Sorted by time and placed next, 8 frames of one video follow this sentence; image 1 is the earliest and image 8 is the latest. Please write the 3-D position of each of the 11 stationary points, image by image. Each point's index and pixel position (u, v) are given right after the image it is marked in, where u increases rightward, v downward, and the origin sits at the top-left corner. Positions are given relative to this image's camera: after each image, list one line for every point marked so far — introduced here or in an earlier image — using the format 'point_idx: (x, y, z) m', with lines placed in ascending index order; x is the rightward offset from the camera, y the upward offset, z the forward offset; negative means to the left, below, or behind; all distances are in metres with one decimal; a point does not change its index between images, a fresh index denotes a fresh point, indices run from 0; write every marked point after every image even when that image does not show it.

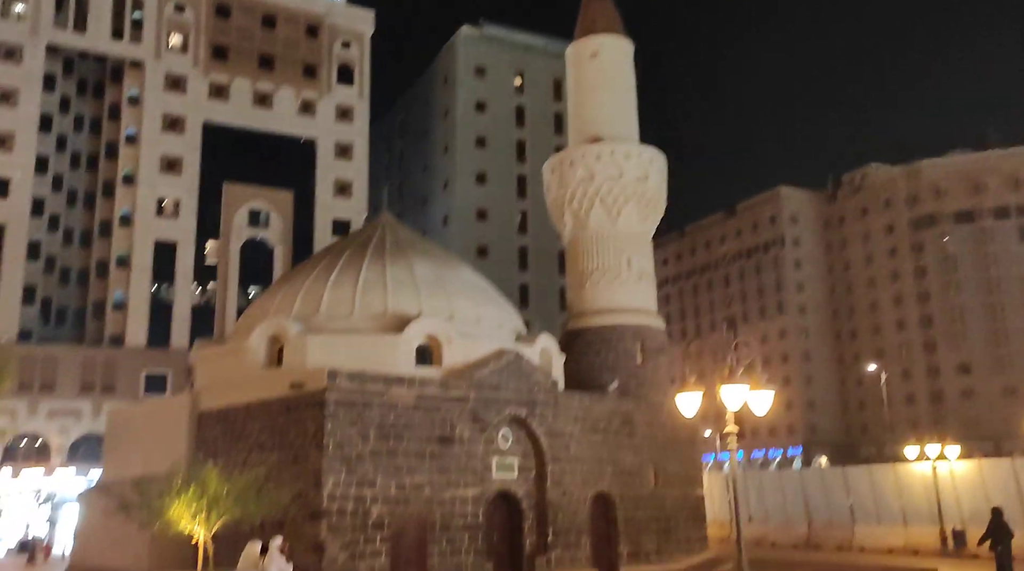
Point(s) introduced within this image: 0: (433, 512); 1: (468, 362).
0: (-1.4, -4.0, +17.2) m
1: (-0.9, -1.5, +19.0) m
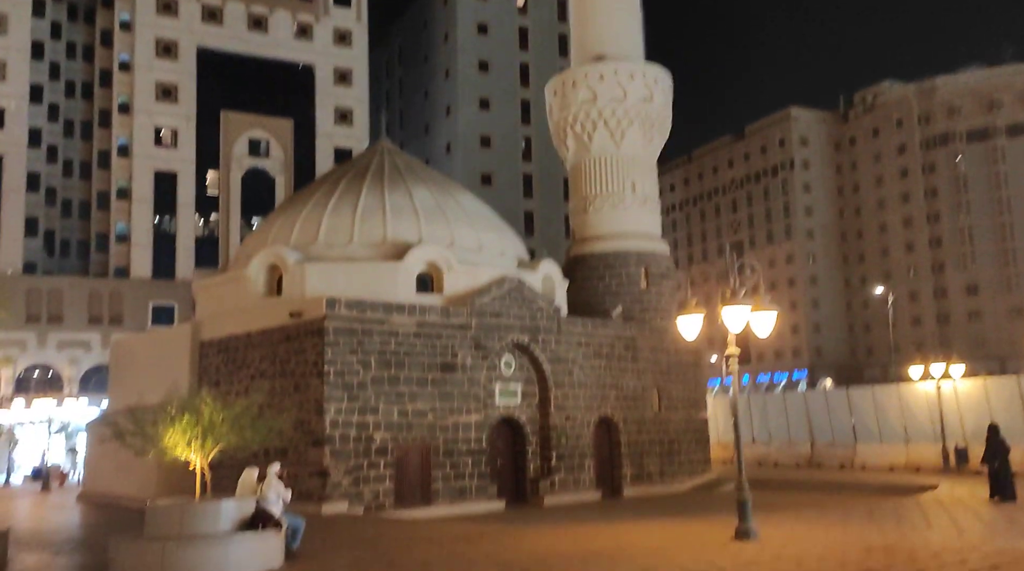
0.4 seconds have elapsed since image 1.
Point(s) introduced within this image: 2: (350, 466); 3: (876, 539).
0: (-1.3, -2.7, +17.2) m
1: (-0.8, -0.1, +18.8) m
2: (-2.7, -3.0, +16.0) m
3: (+3.9, -2.7, +10.2) m
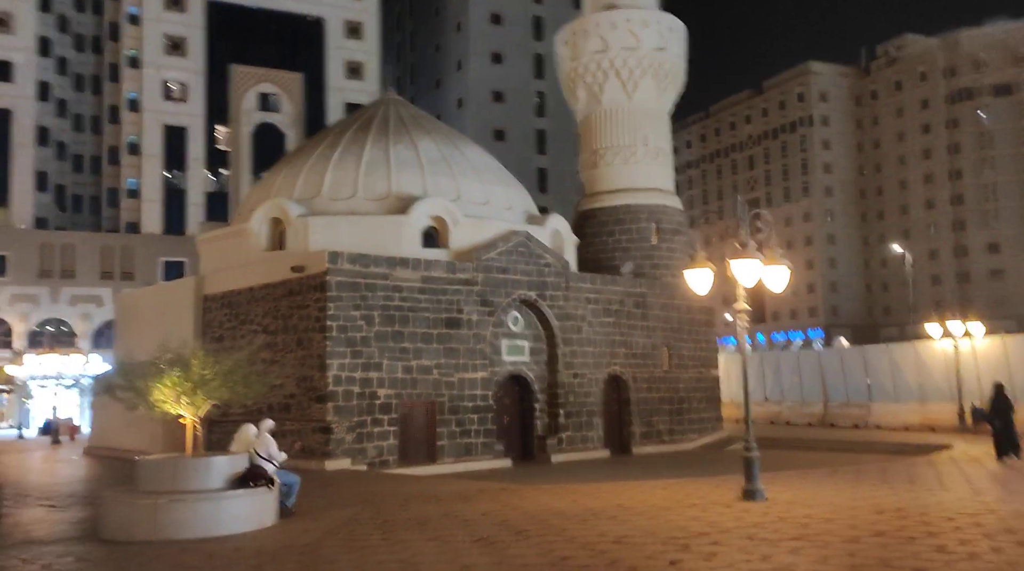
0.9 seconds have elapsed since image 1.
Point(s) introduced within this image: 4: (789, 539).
0: (-1.2, -1.9, +17.0) m
1: (-0.7, +0.8, +18.5) m
2: (-2.6, -2.2, +15.8) m
3: (+3.8, -2.2, +9.9) m
4: (+2.2, -2.0, +7.8) m
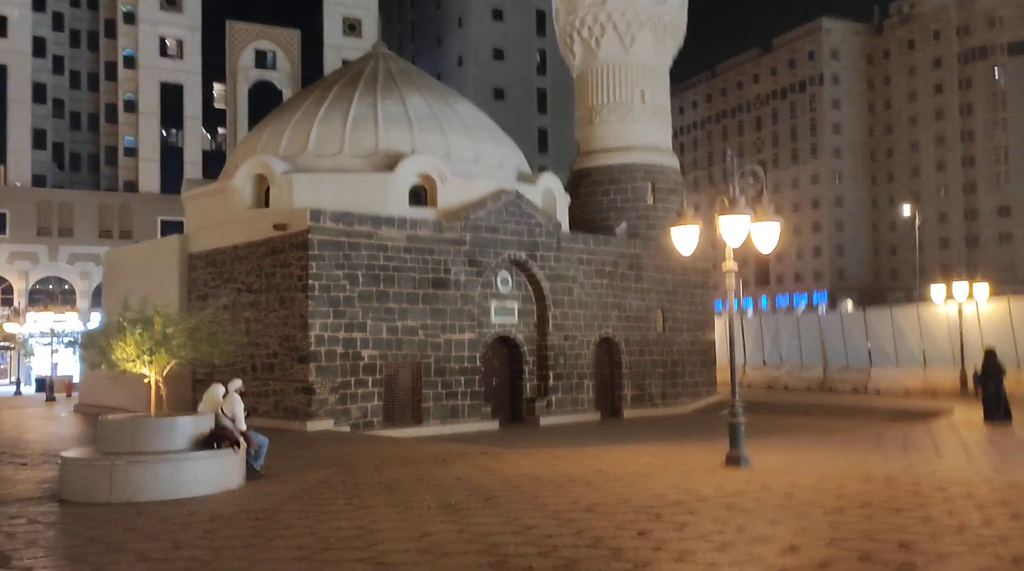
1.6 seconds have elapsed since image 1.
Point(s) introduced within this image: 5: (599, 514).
0: (-1.5, -1.2, +16.7) m
1: (-0.9, +1.5, +18.1) m
2: (-2.8, -1.6, +15.5) m
3: (+3.6, -1.8, +9.6) m
4: (+2.0, -1.7, +7.5) m
5: (+0.6, -1.7, +7.4) m
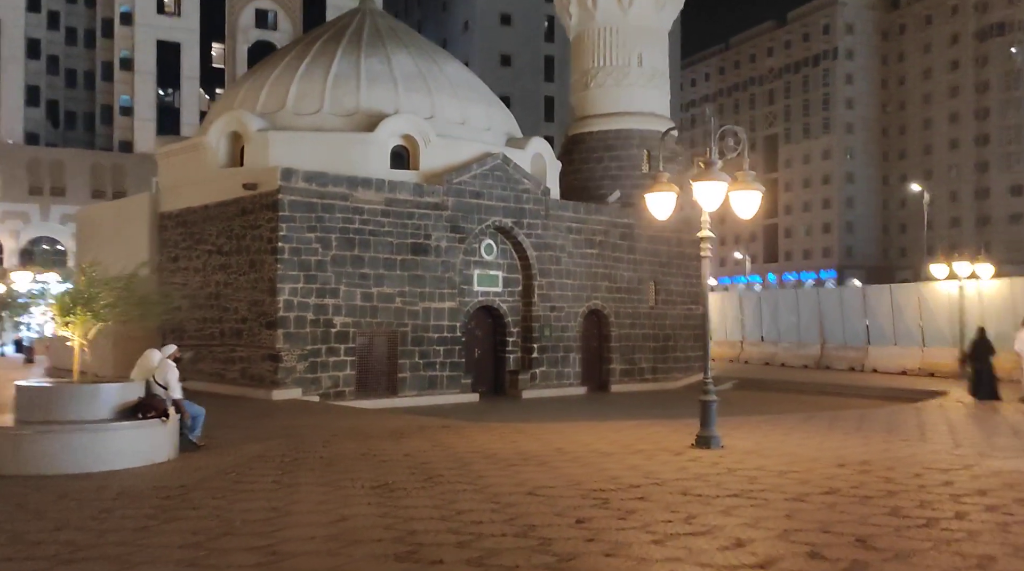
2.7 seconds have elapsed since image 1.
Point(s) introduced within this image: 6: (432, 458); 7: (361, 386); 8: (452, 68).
0: (-1.8, -0.6, +16.1) m
1: (-1.1, +2.1, +17.4) m
2: (-3.2, -1.0, +14.9) m
3: (+3.2, -1.5, +8.9) m
4: (+1.5, -1.5, +6.8) m
5: (+0.2, -1.5, +6.8) m
6: (-0.7, -1.5, +8.6) m
7: (-2.4, -1.6, +15.6) m
8: (-1.2, +4.3, +19.0) m
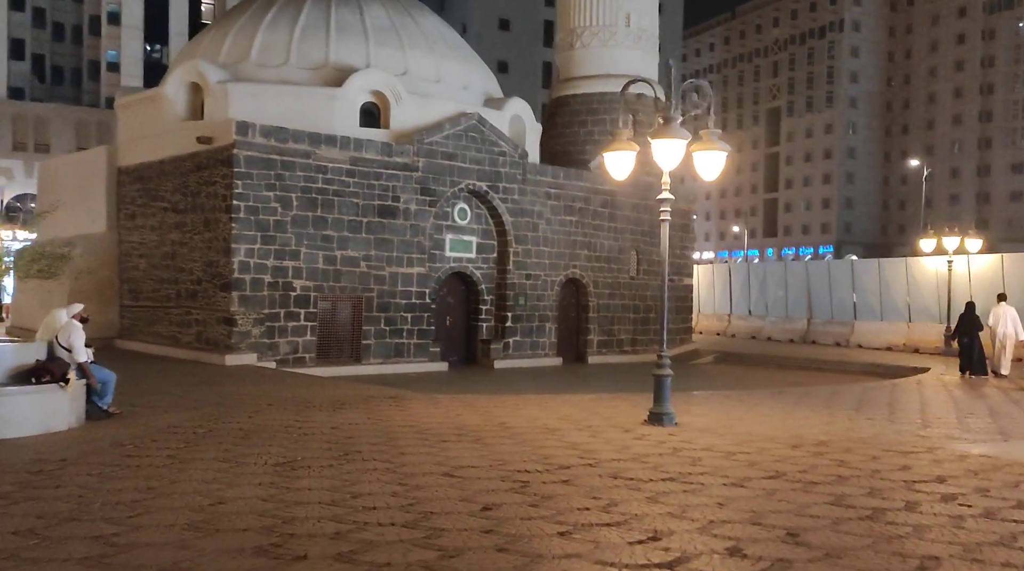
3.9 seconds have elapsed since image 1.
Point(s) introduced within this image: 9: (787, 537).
0: (-2.3, -0.1, +15.4) m
1: (-1.6, +2.7, +16.6) m
2: (-3.6, -0.4, +14.3) m
3: (+2.6, -1.3, +8.3) m
4: (+1.0, -1.3, +6.2) m
5: (-0.4, -1.2, +6.1) m
6: (-1.2, -1.2, +8.0) m
7: (-2.9, -1.0, +15.0) m
8: (-1.6, +4.9, +18.2) m
9: (+1.4, -1.3, +4.9) m
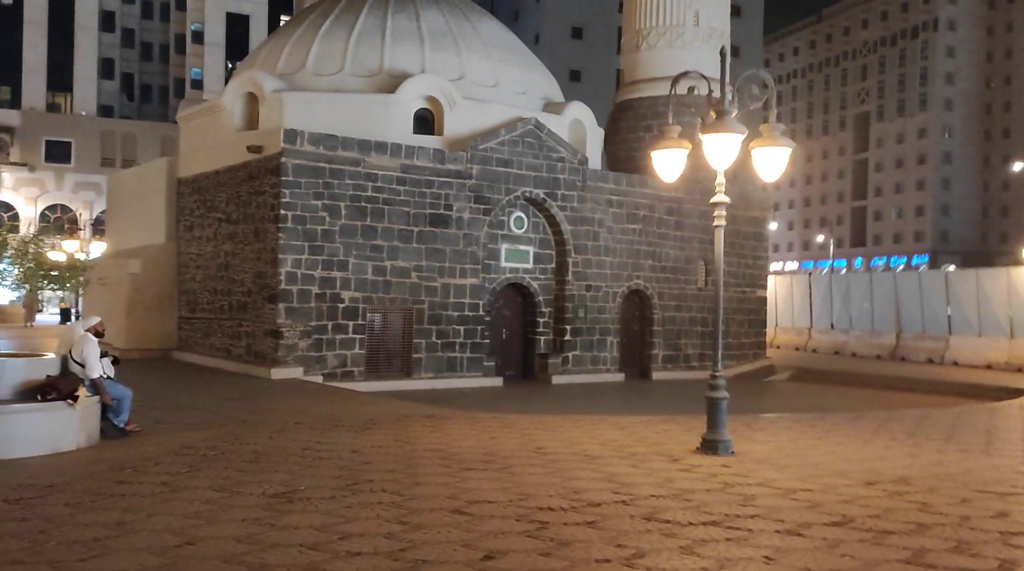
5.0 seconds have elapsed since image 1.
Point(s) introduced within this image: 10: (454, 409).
0: (-1.4, -0.2, +14.9) m
1: (-0.6, +2.5, +16.1) m
2: (-2.9, -0.6, +13.8) m
3: (+2.9, -1.4, +7.3) m
4: (+1.1, -1.3, +5.4) m
5: (-0.3, -1.3, +5.5) m
6: (-1.0, -1.3, +7.3) m
7: (-2.1, -1.2, +14.5) m
8: (-0.5, +4.7, +17.7) m
9: (+1.4, -1.3, +4.1) m
10: (-0.8, -1.4, +11.4) m
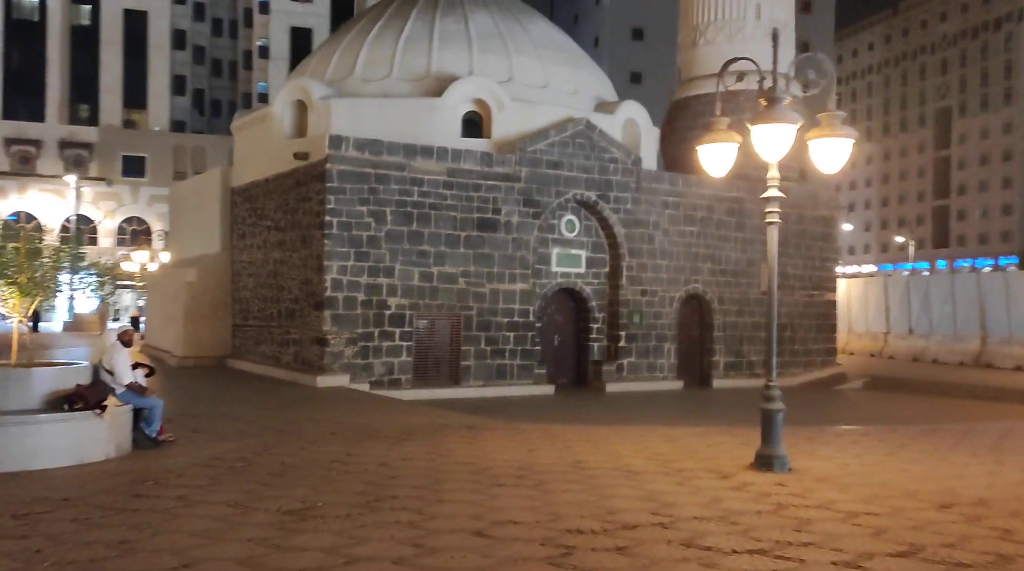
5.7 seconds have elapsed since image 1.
0: (-0.6, -0.3, +14.5) m
1: (+0.2, +2.4, +15.7) m
2: (-2.2, -0.7, +13.6) m
3: (+3.1, -1.4, +6.7) m
4: (+1.2, -1.3, +4.9) m
5: (-0.1, -1.3, +5.0) m
6: (-0.7, -1.3, +7.0) m
7: (-1.4, -1.3, +14.2) m
8: (+0.4, +4.6, +17.3) m
9: (+1.5, -1.3, +3.6) m
10: (-0.3, -1.5, +11.0) m
